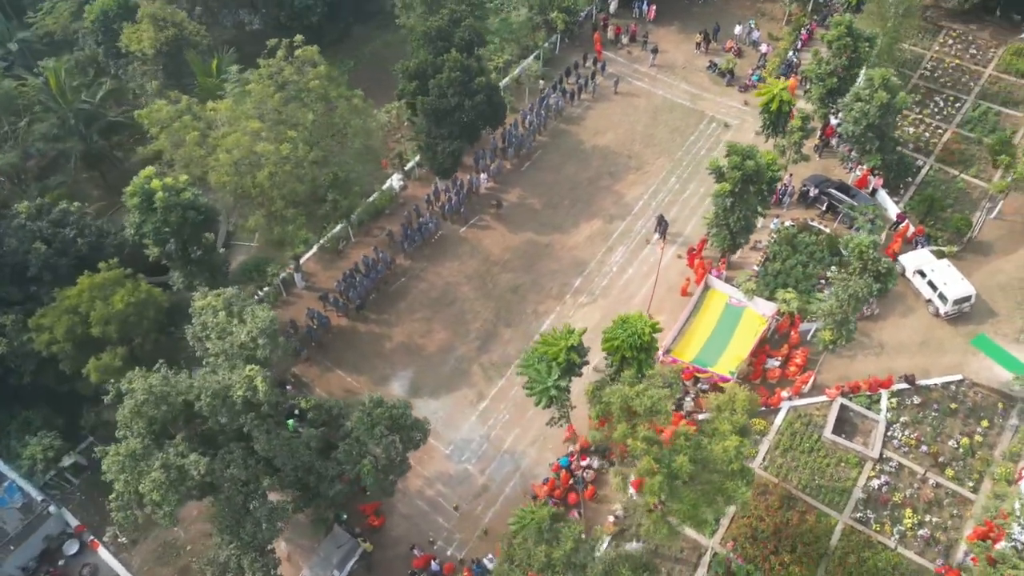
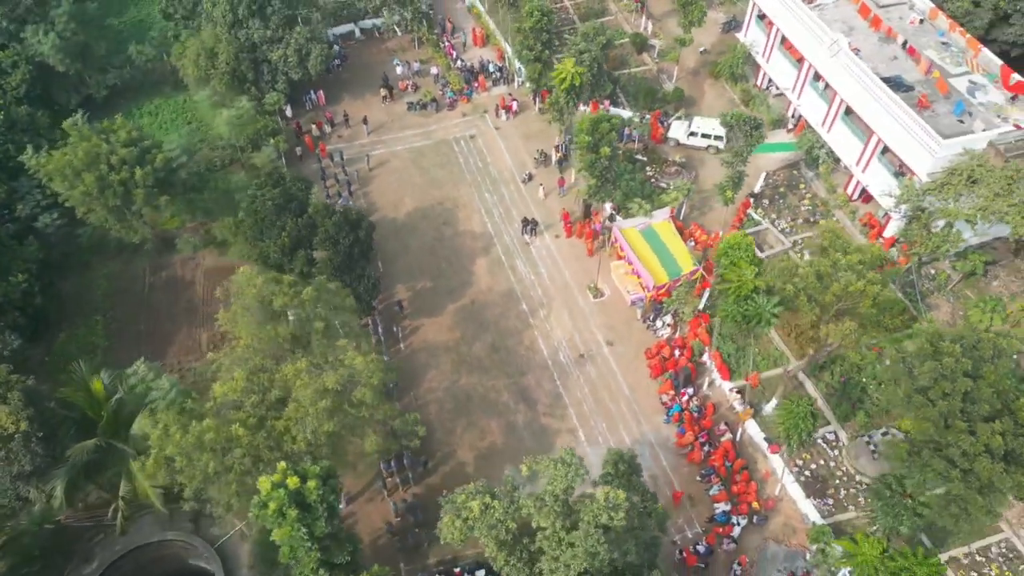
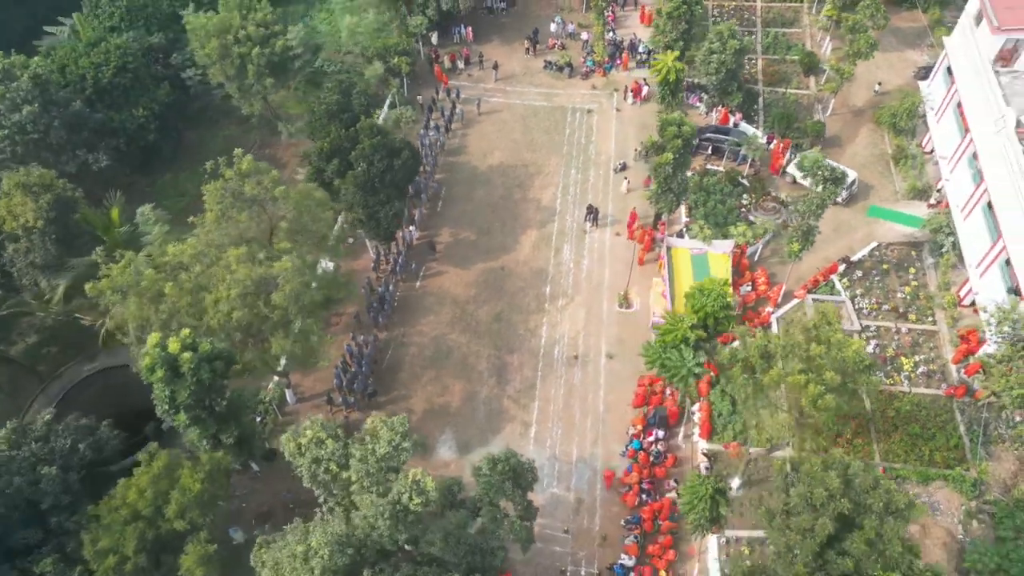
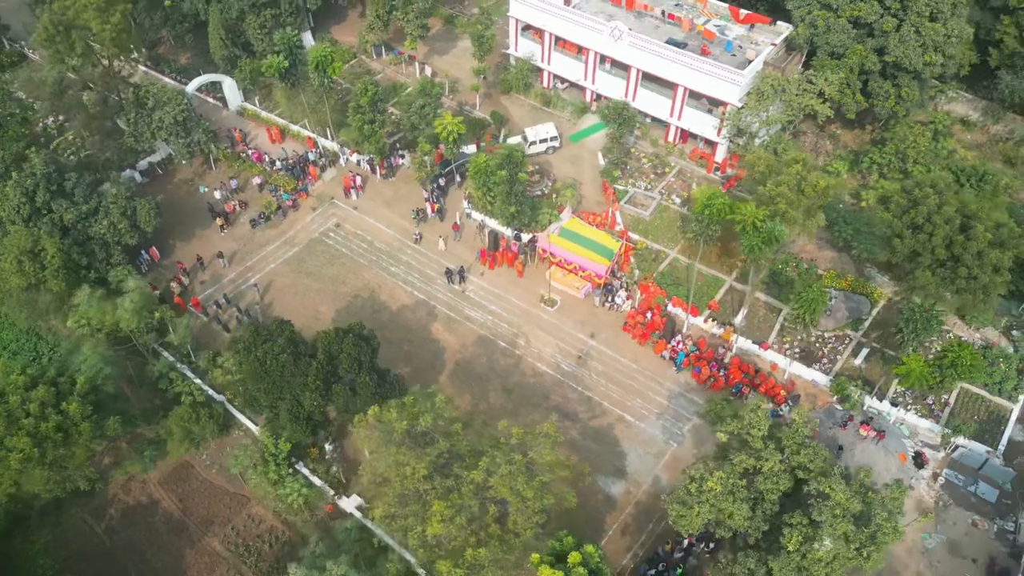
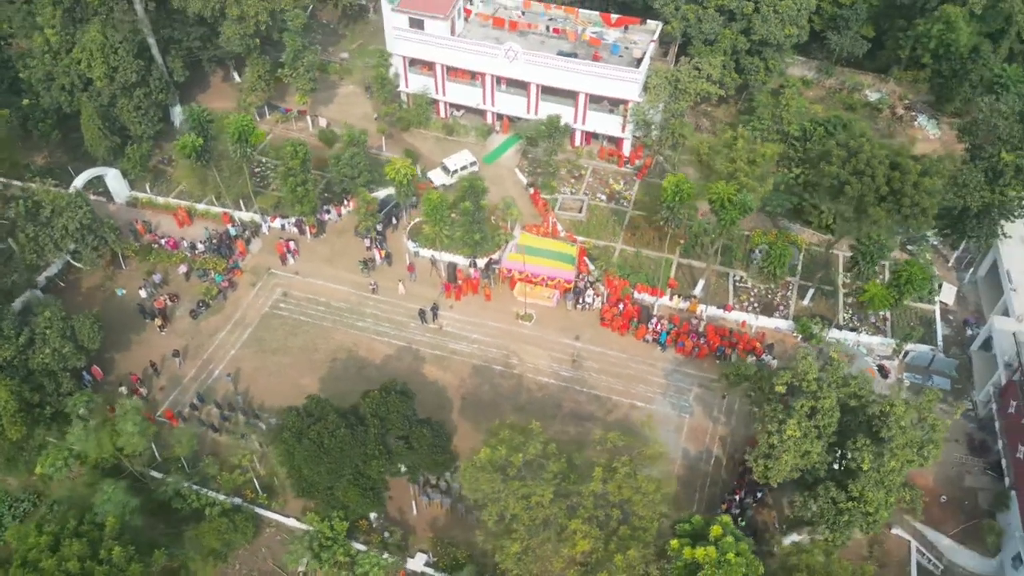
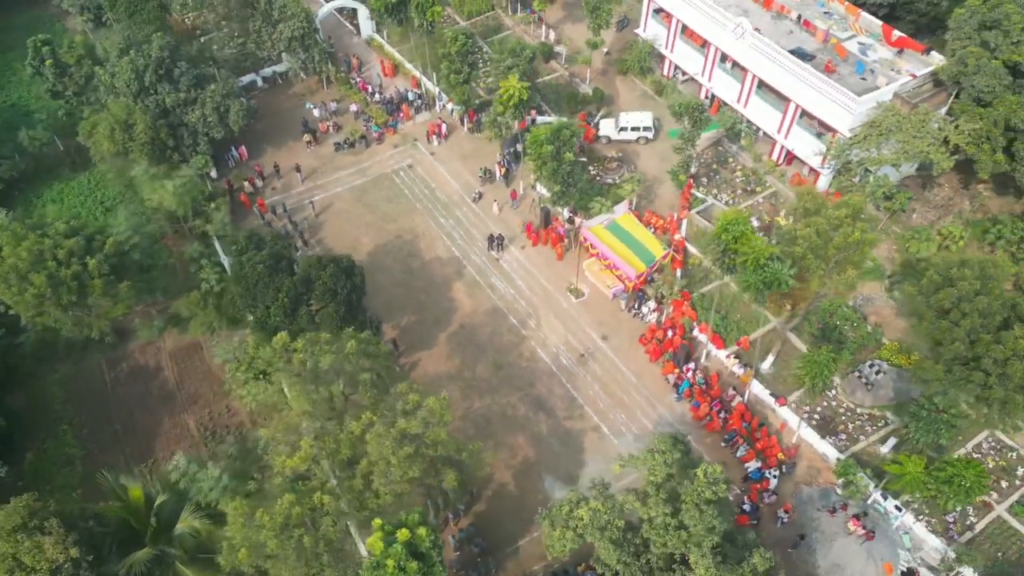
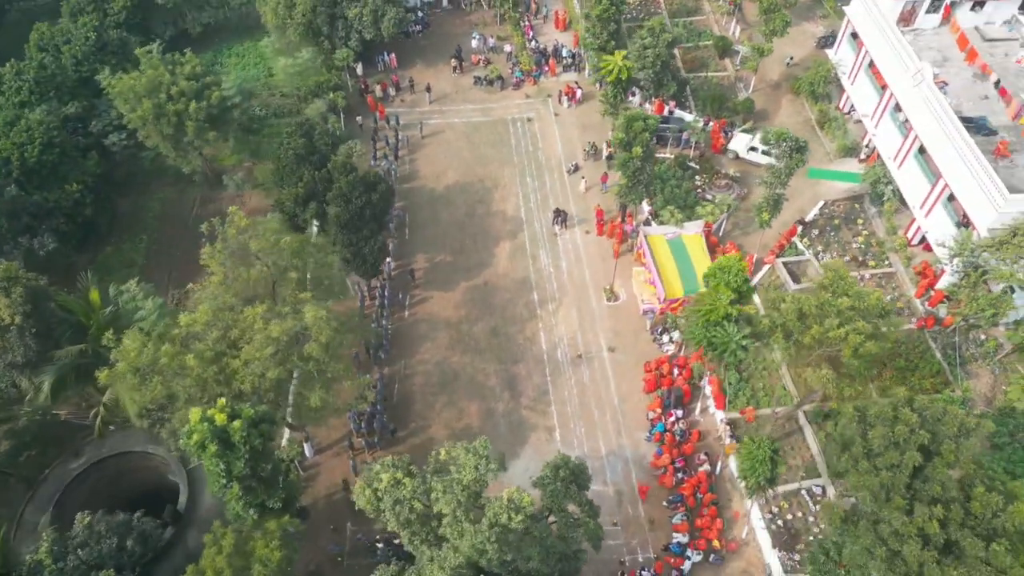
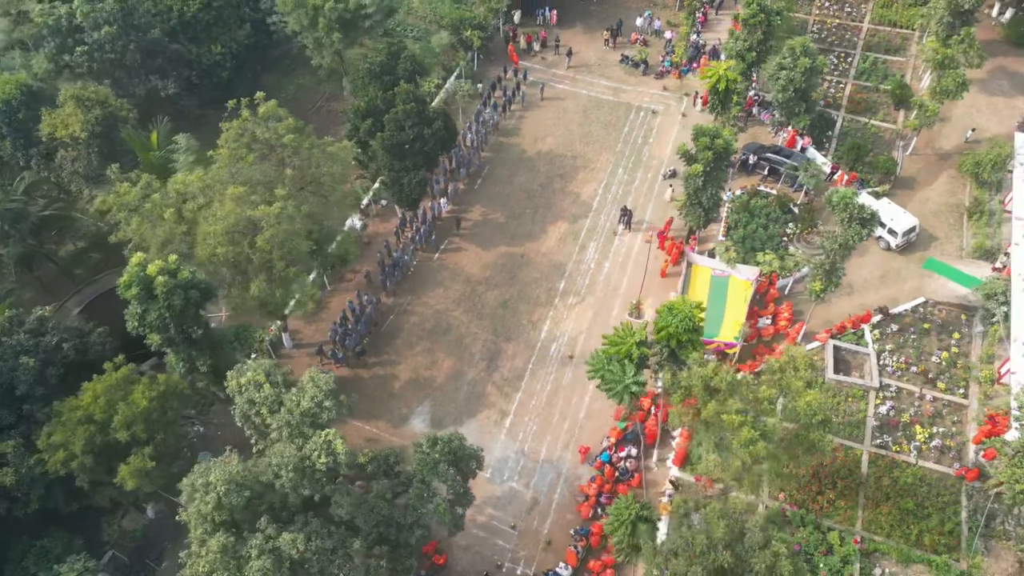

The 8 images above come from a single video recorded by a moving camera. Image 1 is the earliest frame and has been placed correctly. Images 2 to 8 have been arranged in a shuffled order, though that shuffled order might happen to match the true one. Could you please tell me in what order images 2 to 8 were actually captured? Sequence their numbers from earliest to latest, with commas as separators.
8, 3, 7, 2, 6, 4, 5
